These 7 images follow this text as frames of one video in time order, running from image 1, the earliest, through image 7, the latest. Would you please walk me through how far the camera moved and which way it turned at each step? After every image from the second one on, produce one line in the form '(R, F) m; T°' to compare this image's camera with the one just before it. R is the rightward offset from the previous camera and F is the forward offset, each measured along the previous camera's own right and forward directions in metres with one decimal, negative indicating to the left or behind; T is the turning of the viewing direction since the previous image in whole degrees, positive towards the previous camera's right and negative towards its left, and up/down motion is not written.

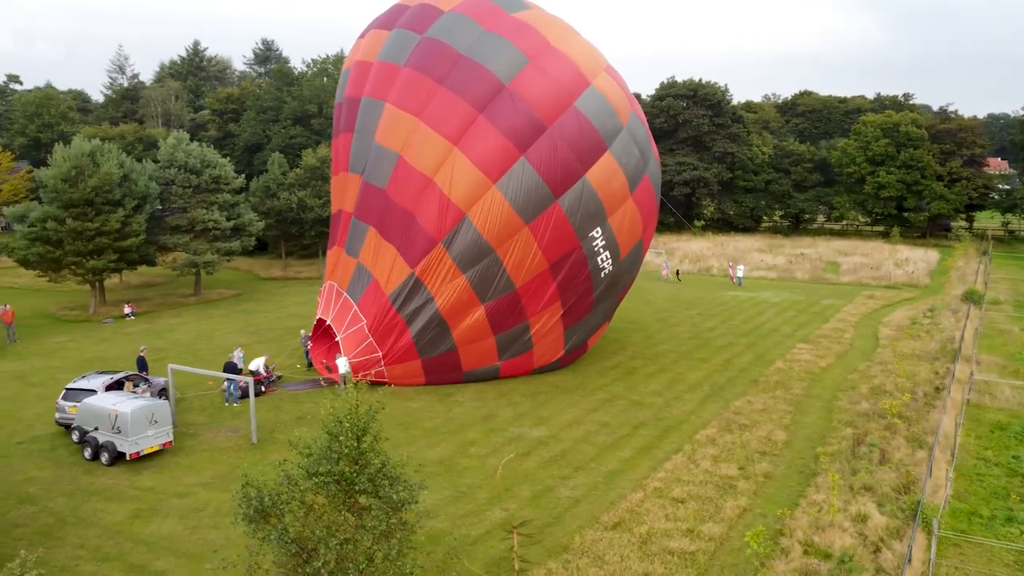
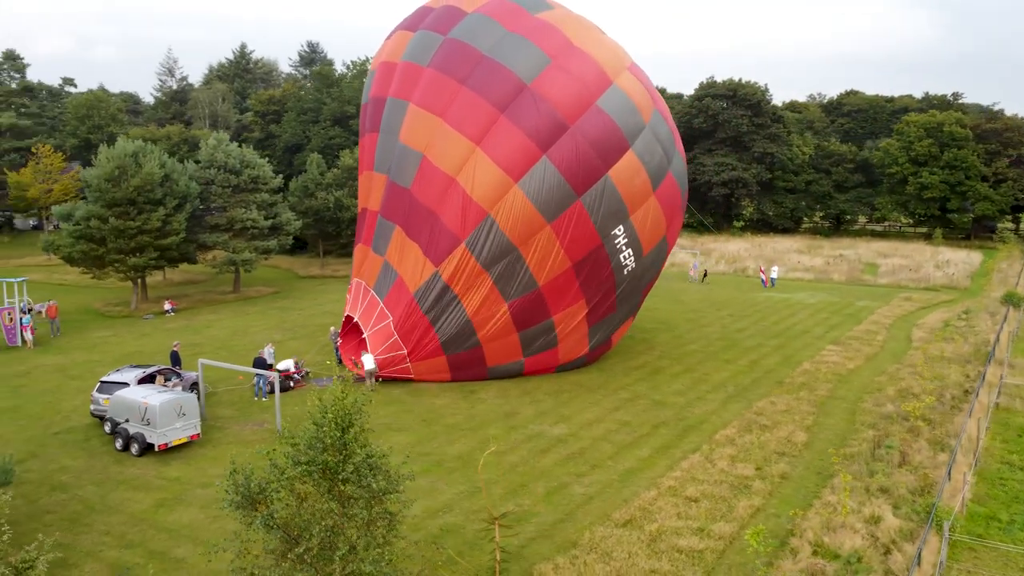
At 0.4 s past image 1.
(+0.3, -0.1) m; -3°
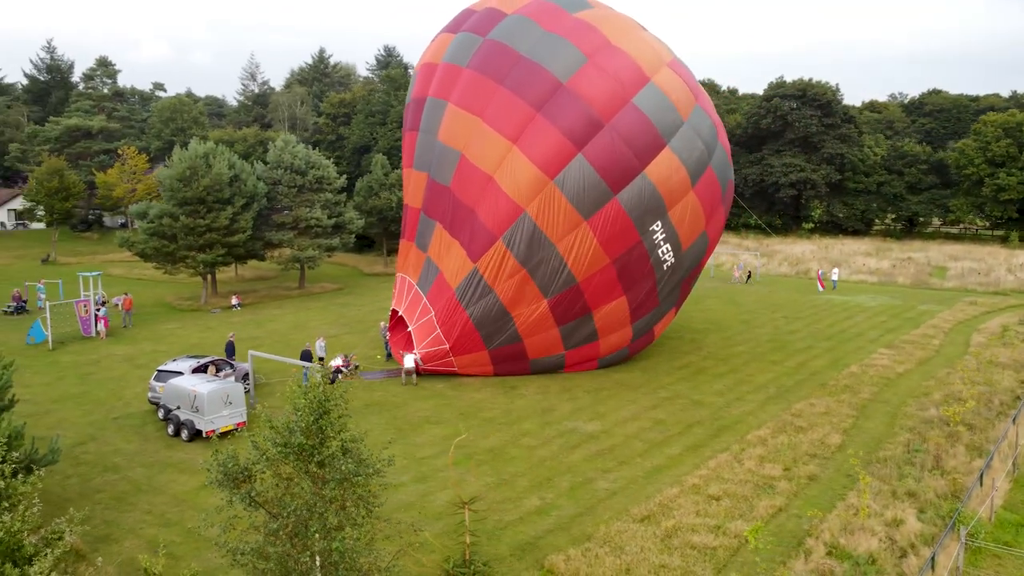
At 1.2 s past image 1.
(+0.5, -0.1) m; -5°
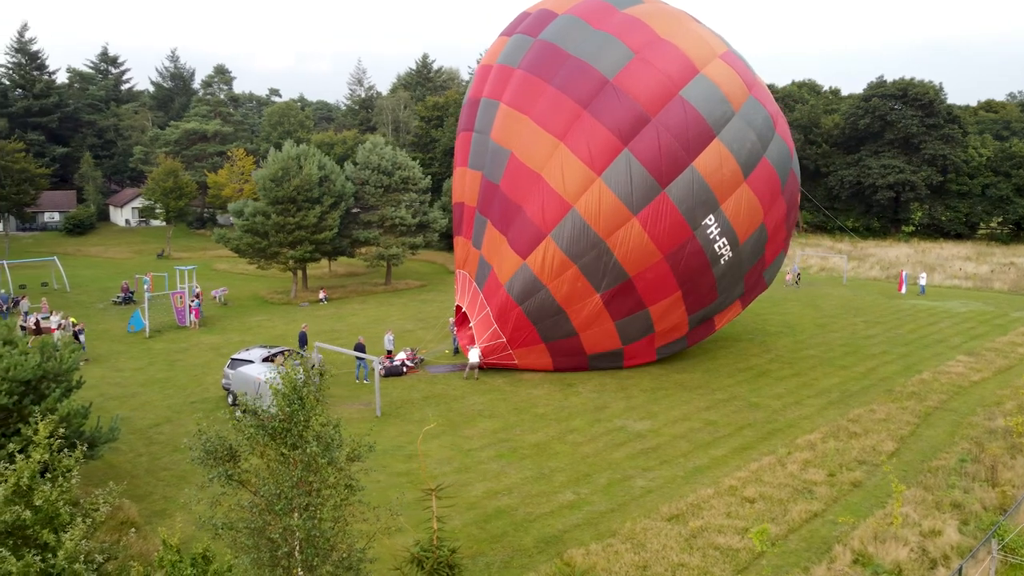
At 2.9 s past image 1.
(+0.6, -0.1) m; -6°
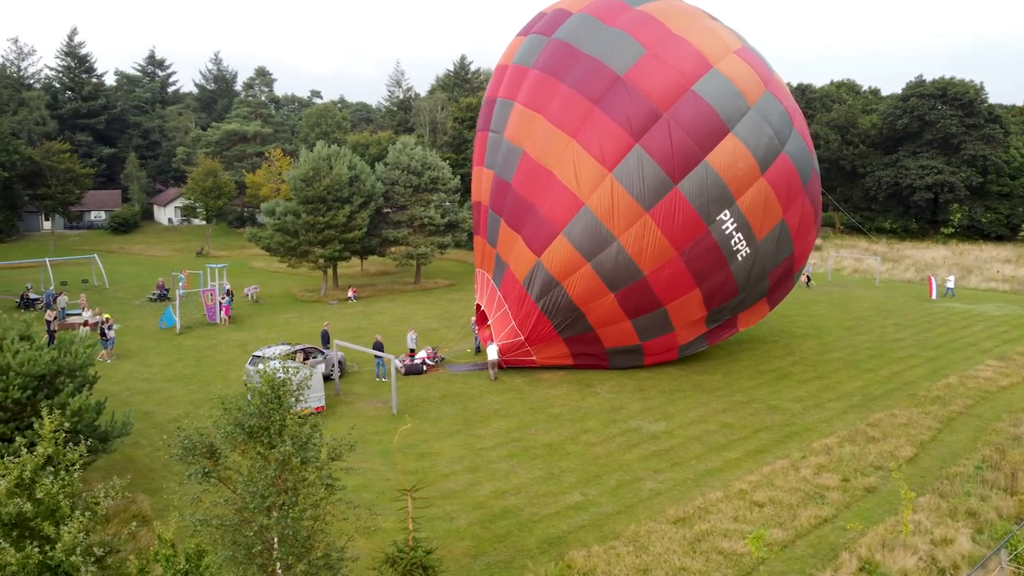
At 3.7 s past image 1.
(+0.3, 0.0) m; -2°
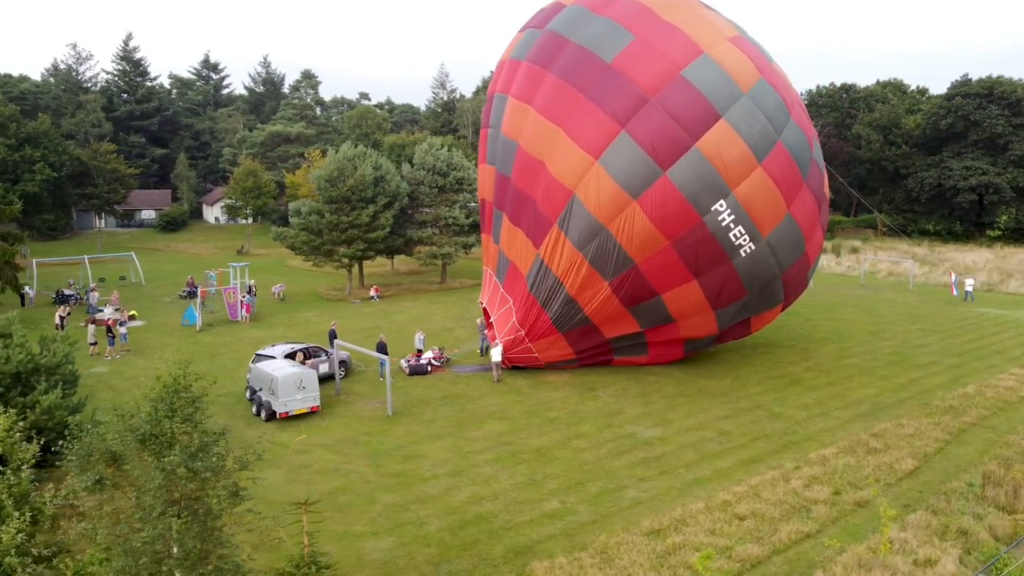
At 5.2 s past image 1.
(+0.8, +0.4) m; -2°
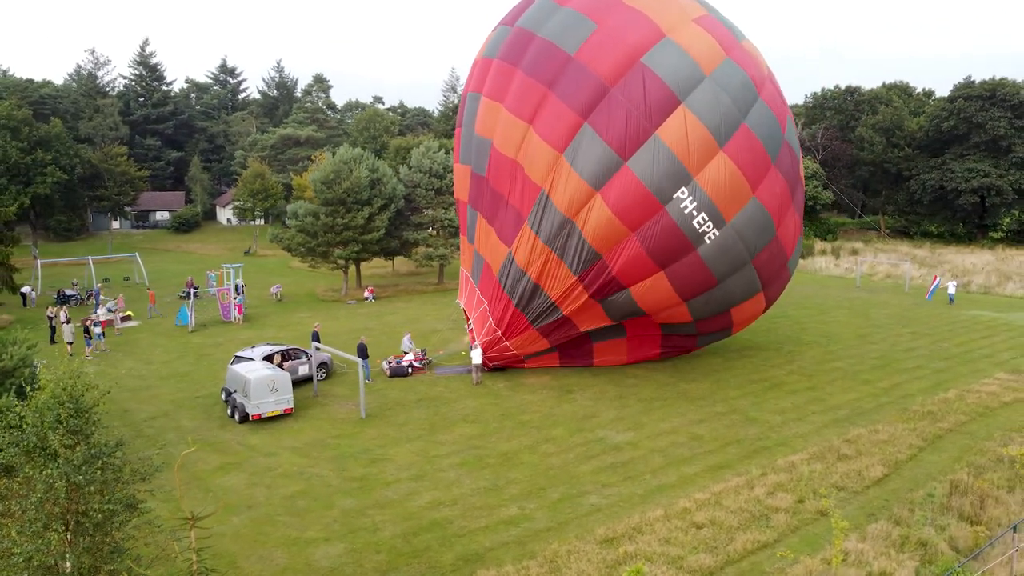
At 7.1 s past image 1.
(+0.6, +0.2) m; 0°
